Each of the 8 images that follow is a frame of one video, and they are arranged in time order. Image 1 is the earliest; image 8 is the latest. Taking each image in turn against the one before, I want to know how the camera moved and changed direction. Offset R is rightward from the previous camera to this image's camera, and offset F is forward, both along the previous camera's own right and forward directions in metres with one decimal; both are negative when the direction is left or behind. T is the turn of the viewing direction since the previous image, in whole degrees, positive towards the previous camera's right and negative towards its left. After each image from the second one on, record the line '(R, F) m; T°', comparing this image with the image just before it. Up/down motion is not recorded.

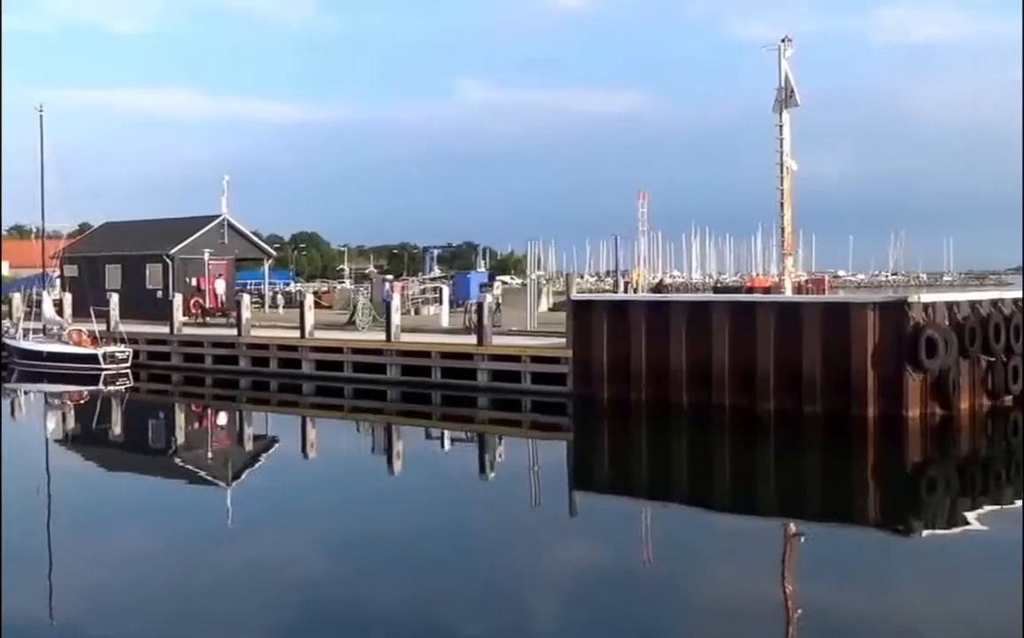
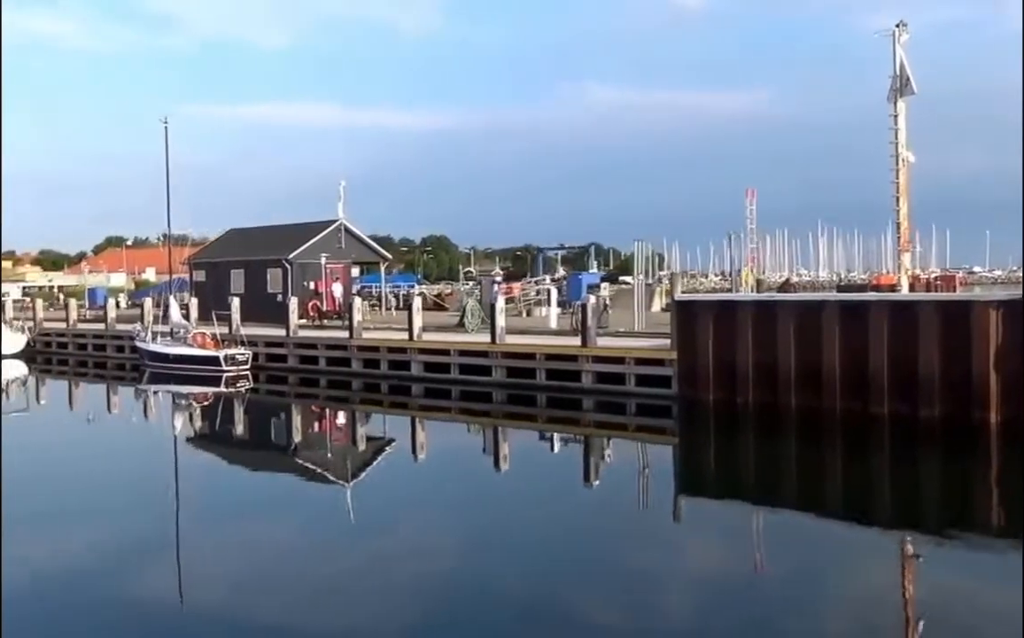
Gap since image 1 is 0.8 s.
(+0.2, +0.1) m; -7°
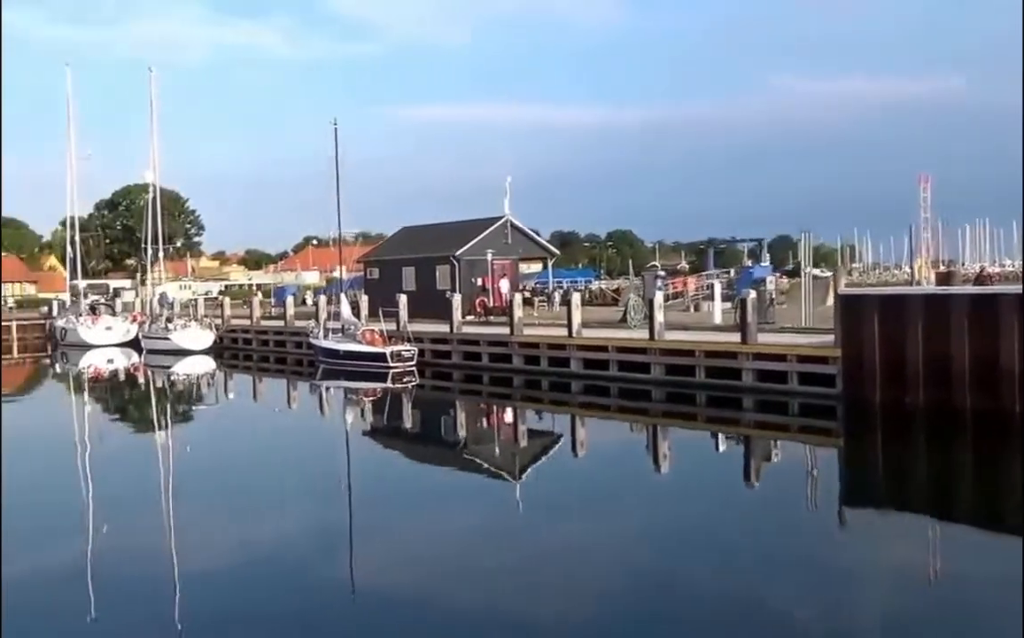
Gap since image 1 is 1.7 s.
(+0.3, +0.2) m; -10°
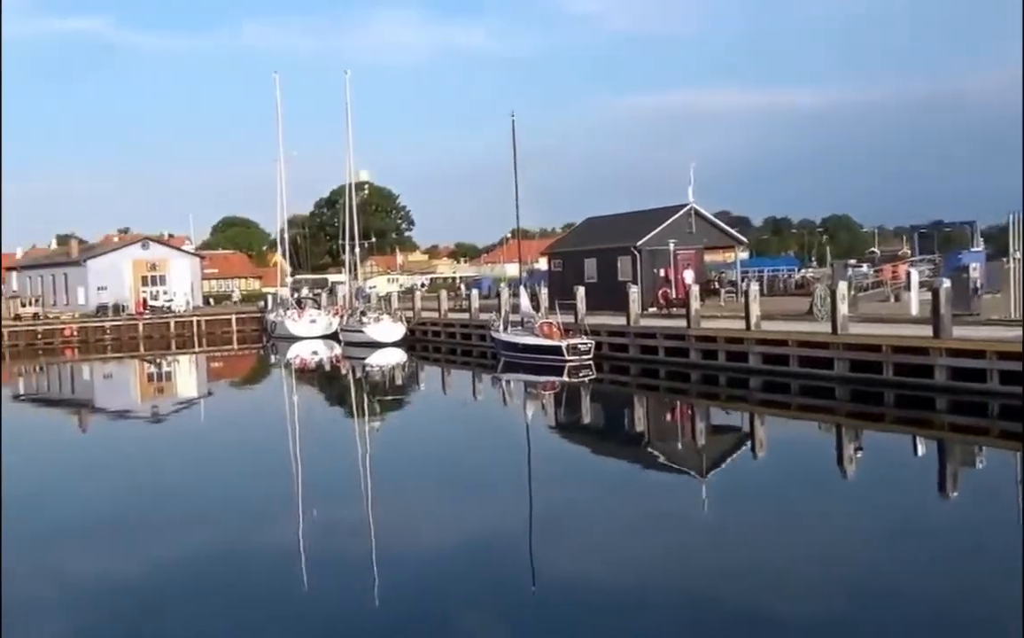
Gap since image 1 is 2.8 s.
(+0.4, +0.4) m; -11°
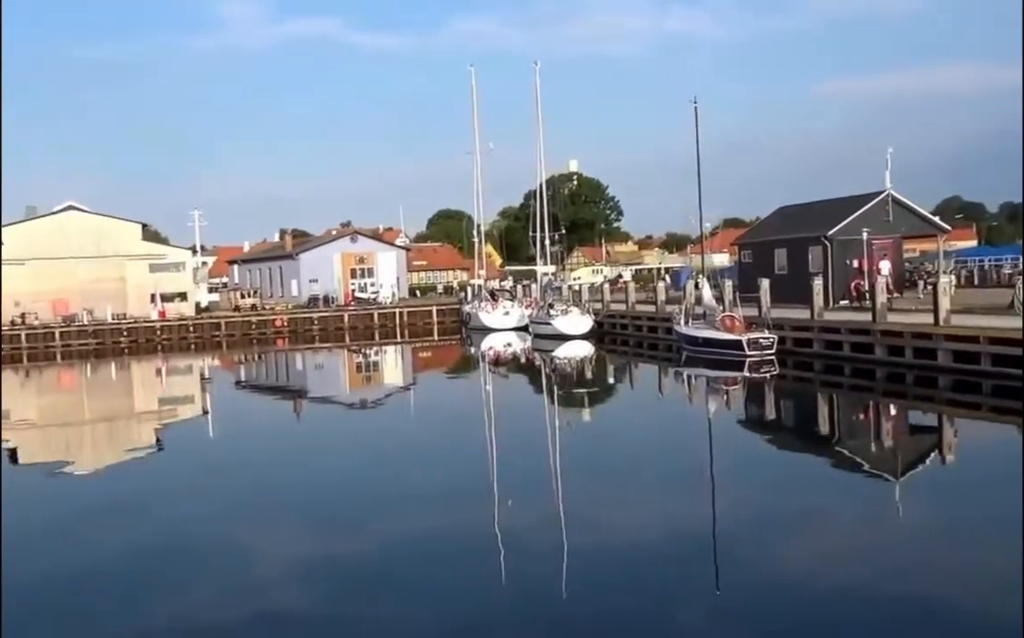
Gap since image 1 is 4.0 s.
(+0.5, +0.2) m; -11°
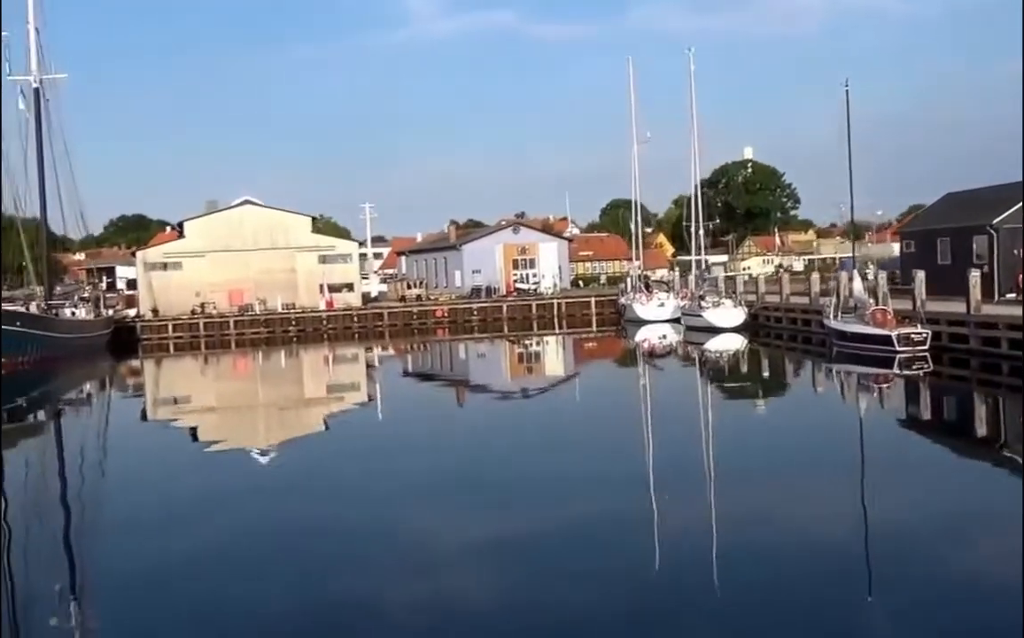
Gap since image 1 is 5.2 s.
(+0.5, +0.1) m; -9°
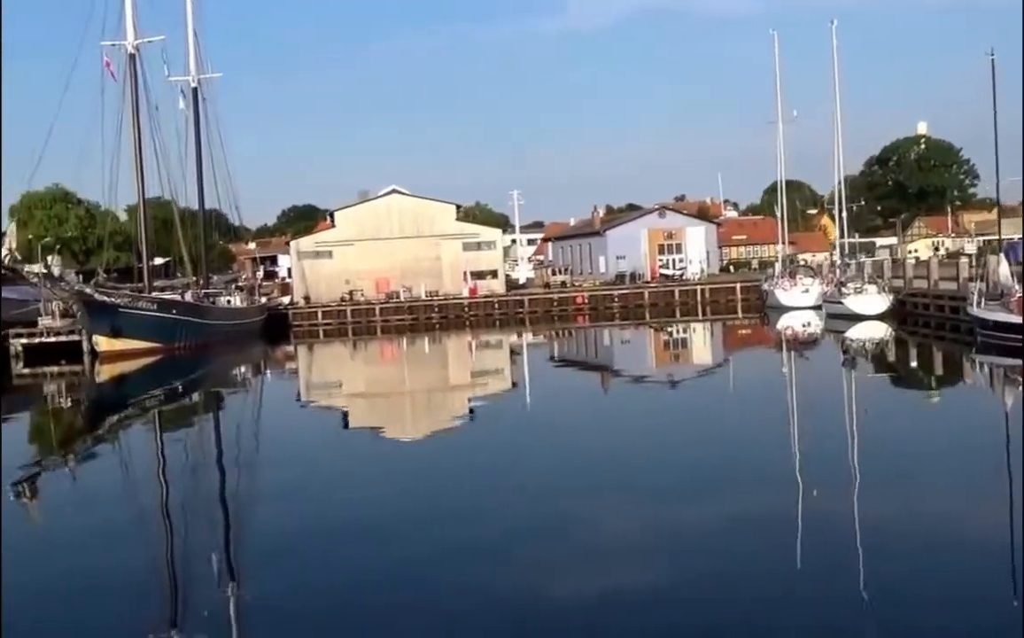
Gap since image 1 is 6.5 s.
(+0.6, +0.3) m; -9°
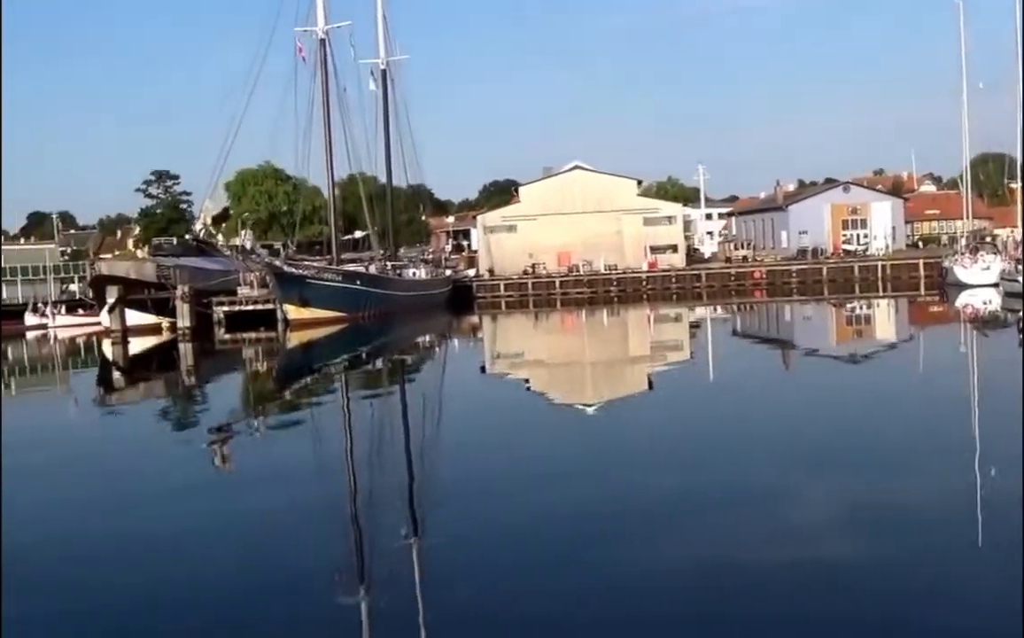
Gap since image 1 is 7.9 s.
(+0.7, -0.6) m; -10°
